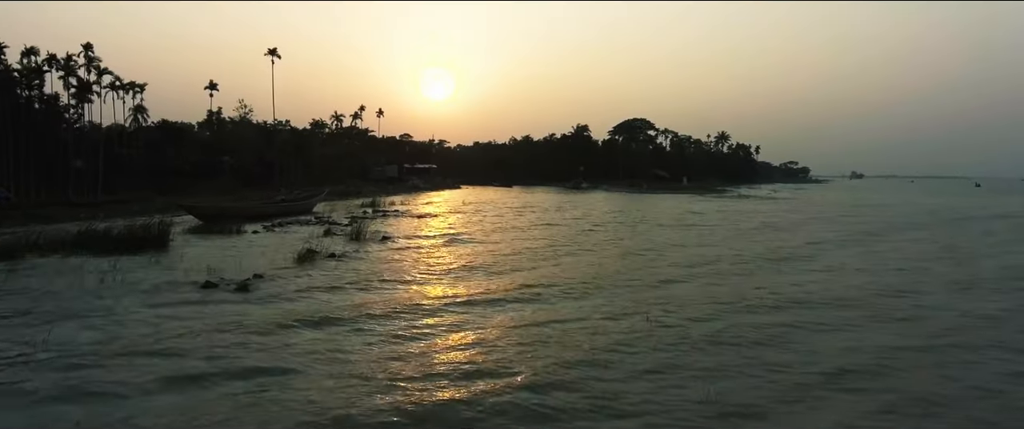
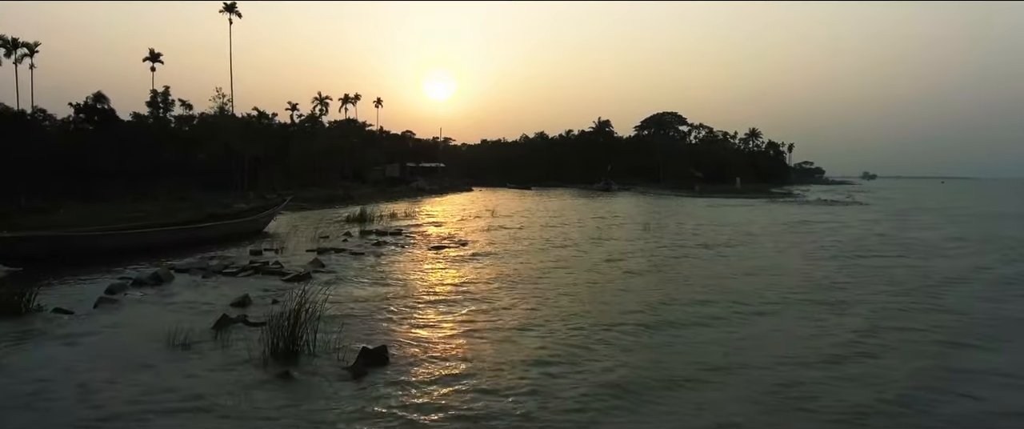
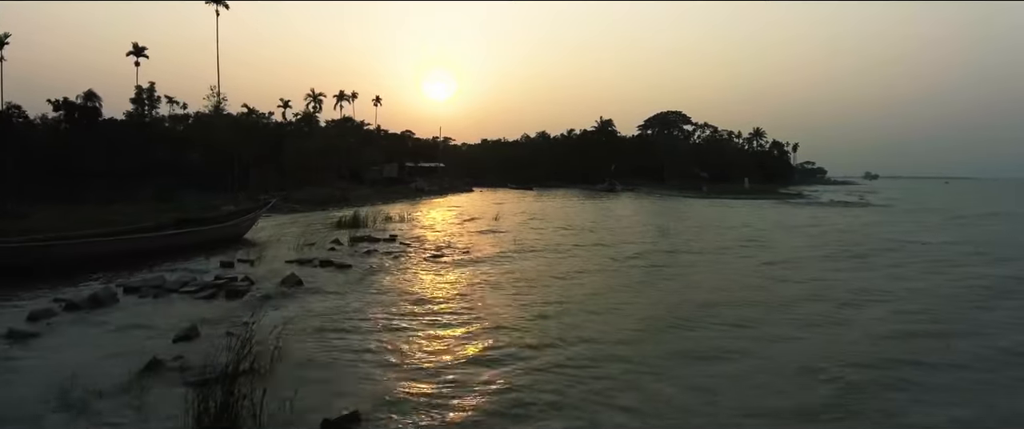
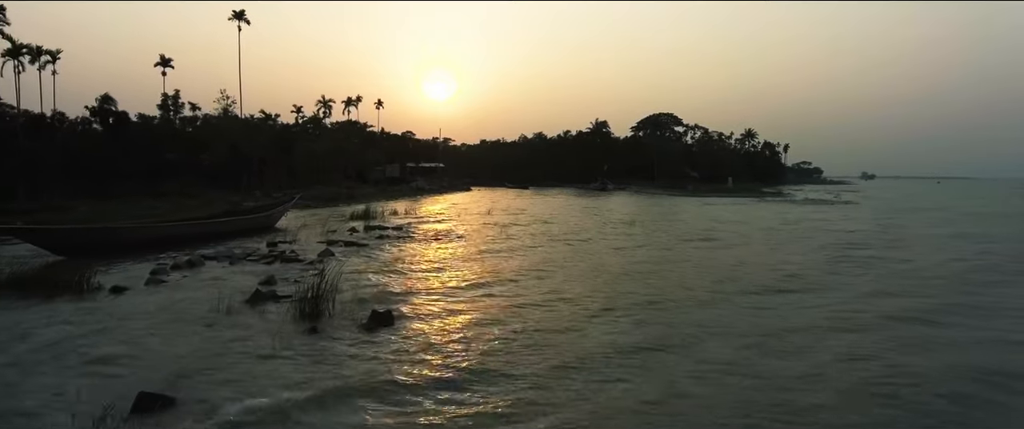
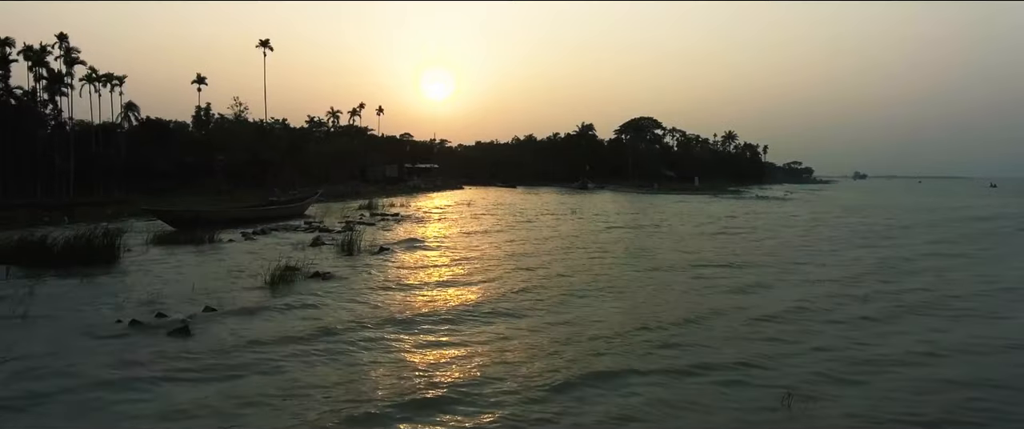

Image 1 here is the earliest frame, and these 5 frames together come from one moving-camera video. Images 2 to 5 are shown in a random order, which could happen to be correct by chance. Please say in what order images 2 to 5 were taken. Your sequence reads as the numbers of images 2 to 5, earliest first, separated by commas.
5, 4, 2, 3
